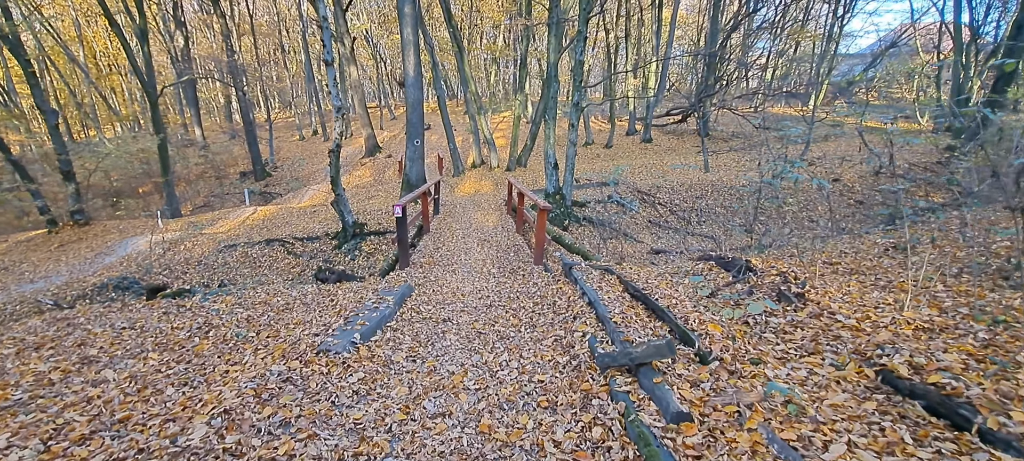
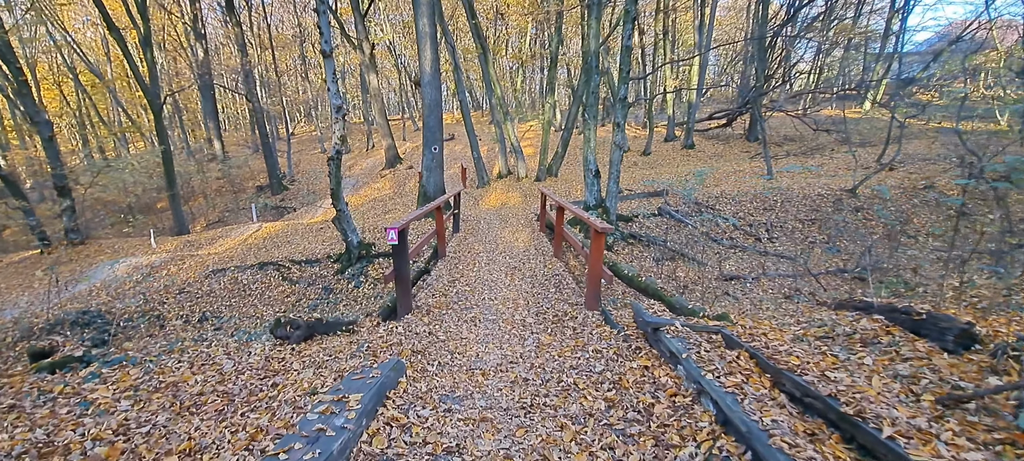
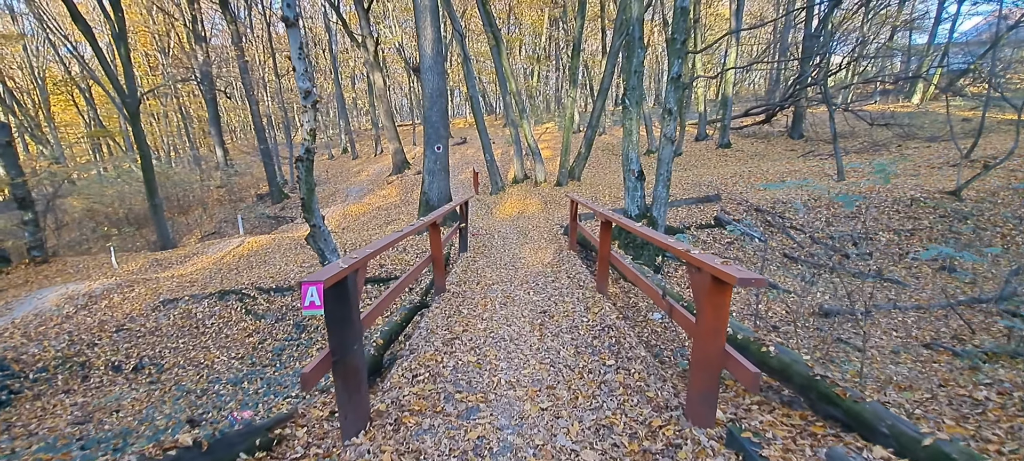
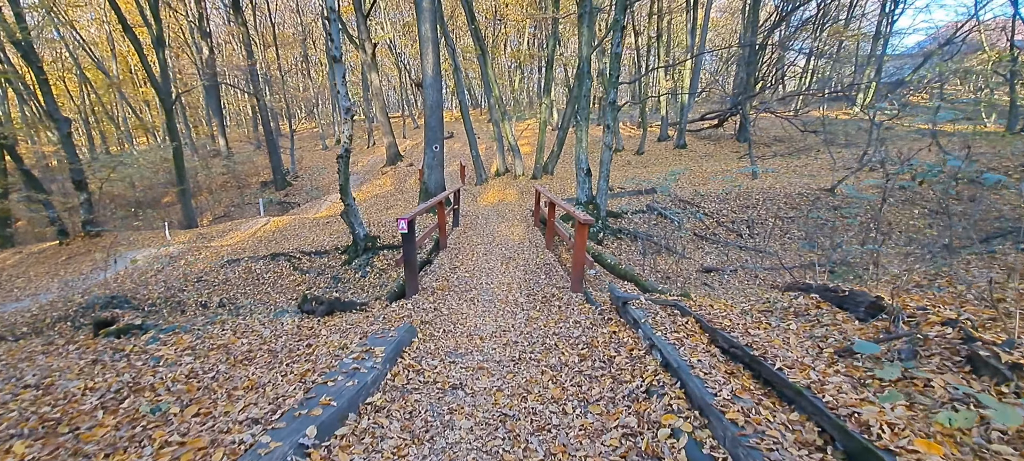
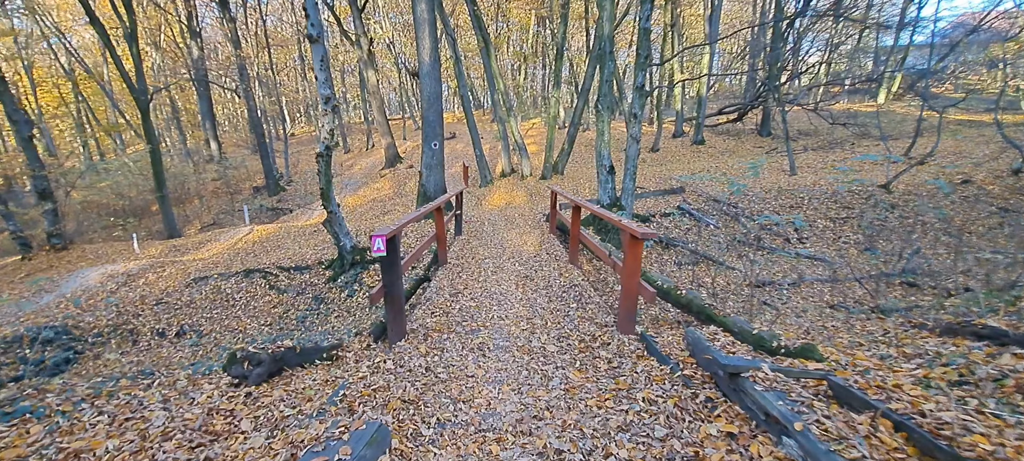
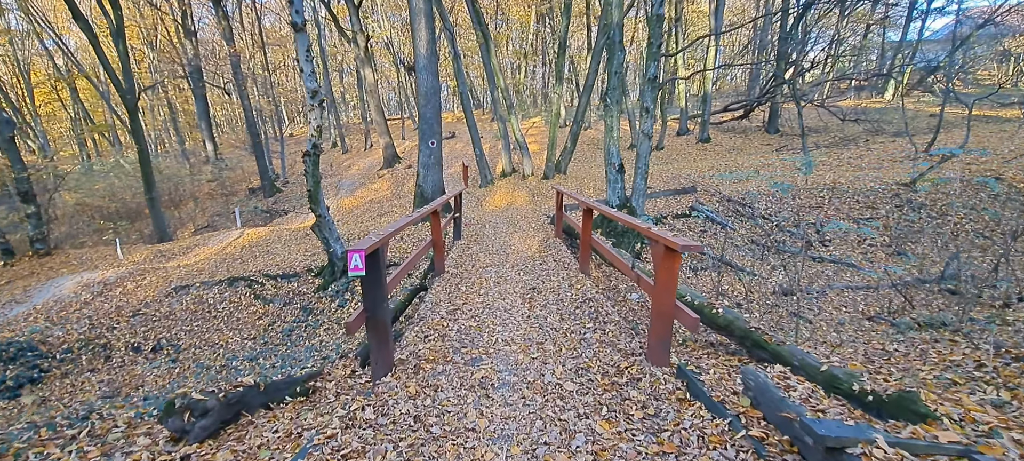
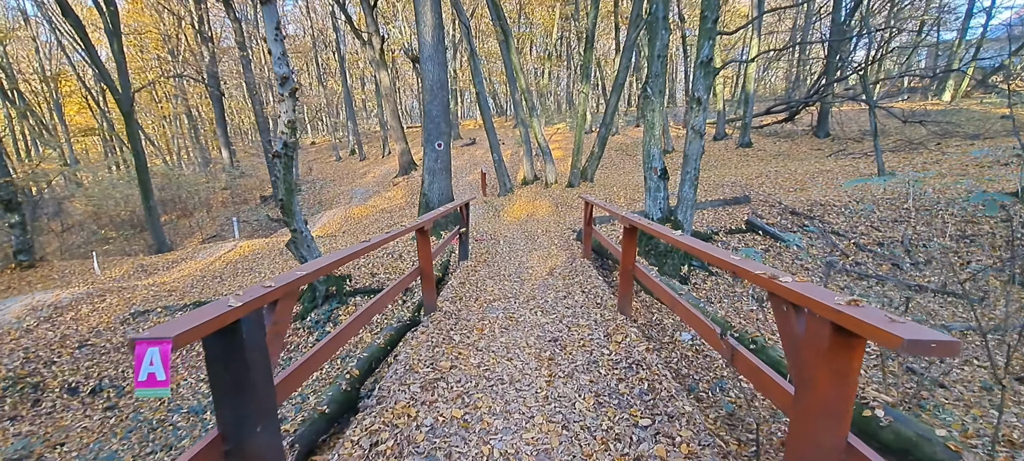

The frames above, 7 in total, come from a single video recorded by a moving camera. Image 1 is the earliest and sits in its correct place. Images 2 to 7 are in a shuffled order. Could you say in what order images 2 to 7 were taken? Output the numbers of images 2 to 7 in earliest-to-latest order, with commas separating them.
4, 2, 5, 6, 3, 7
